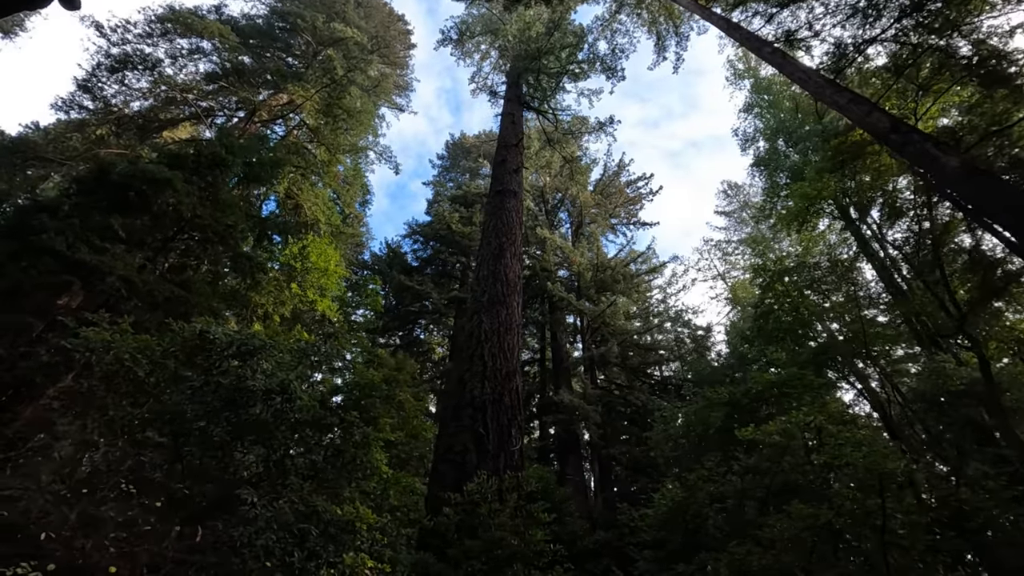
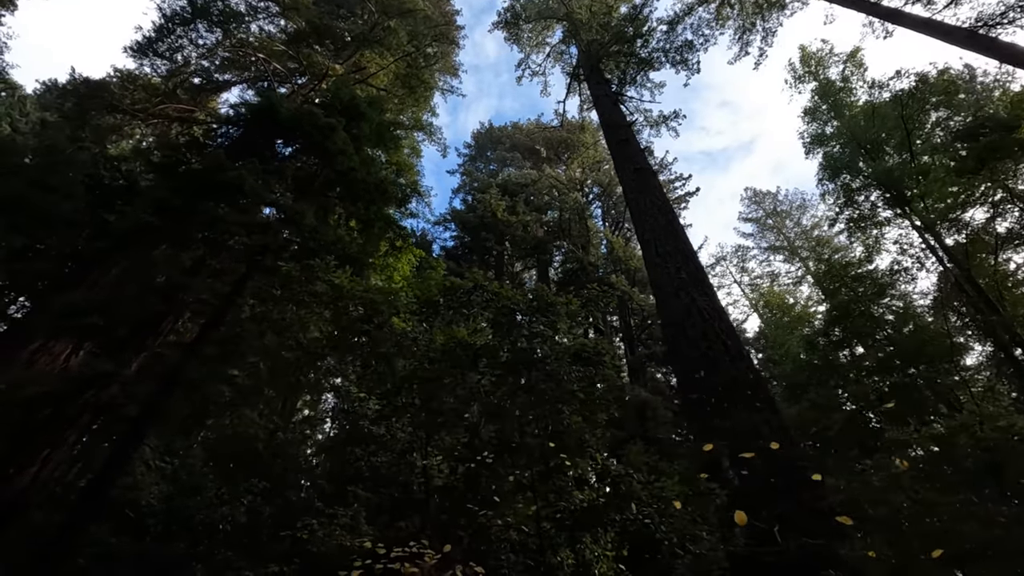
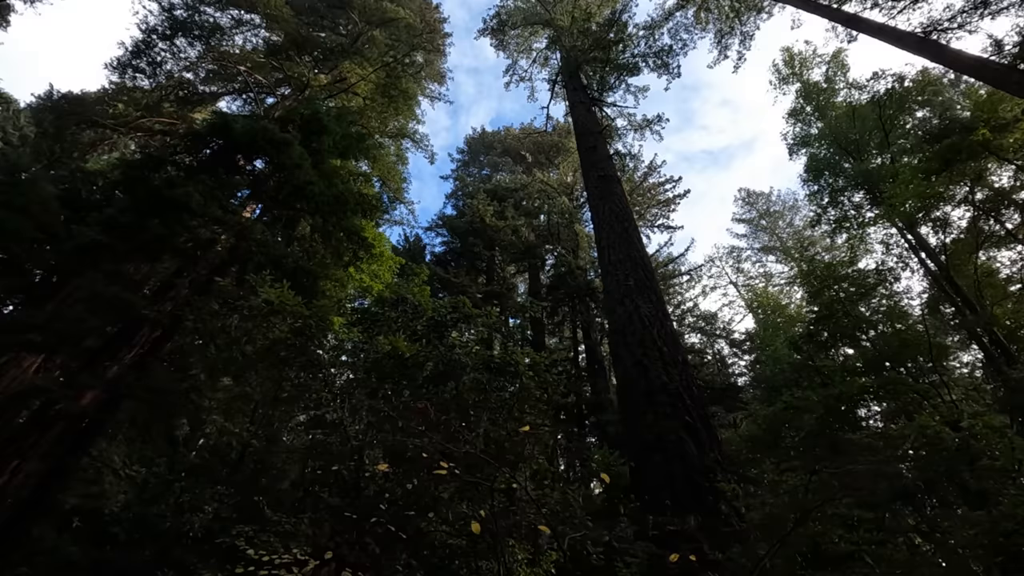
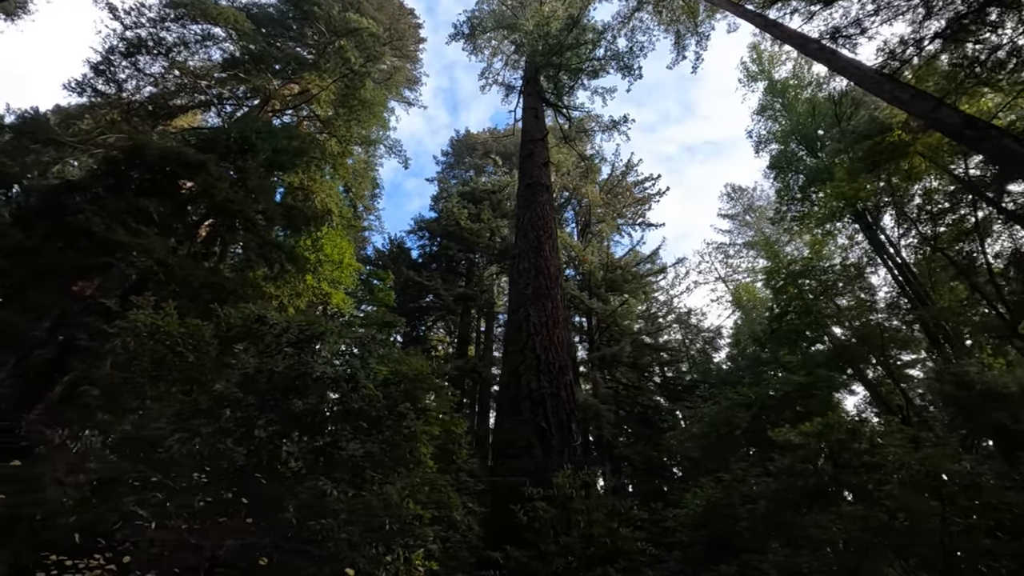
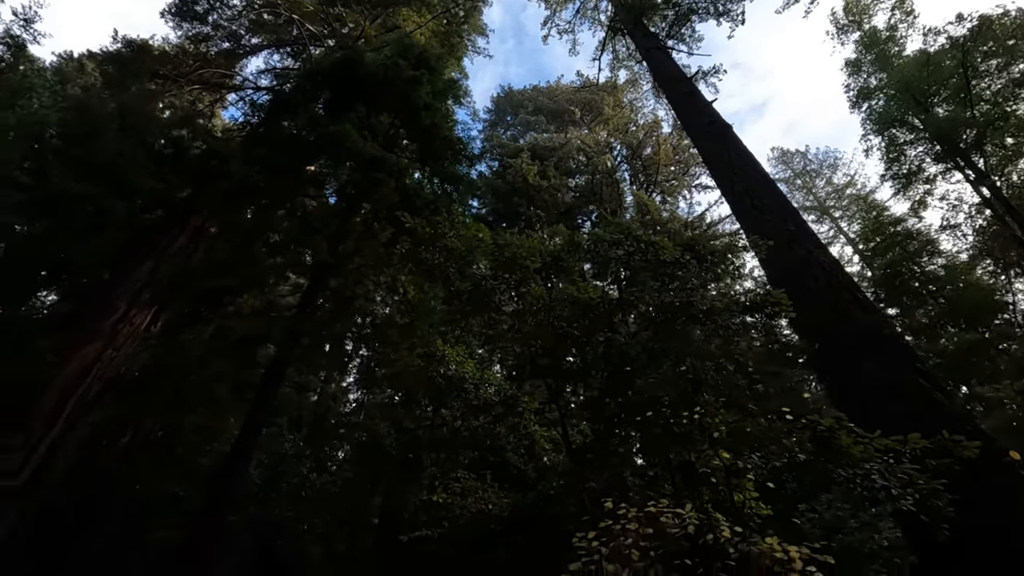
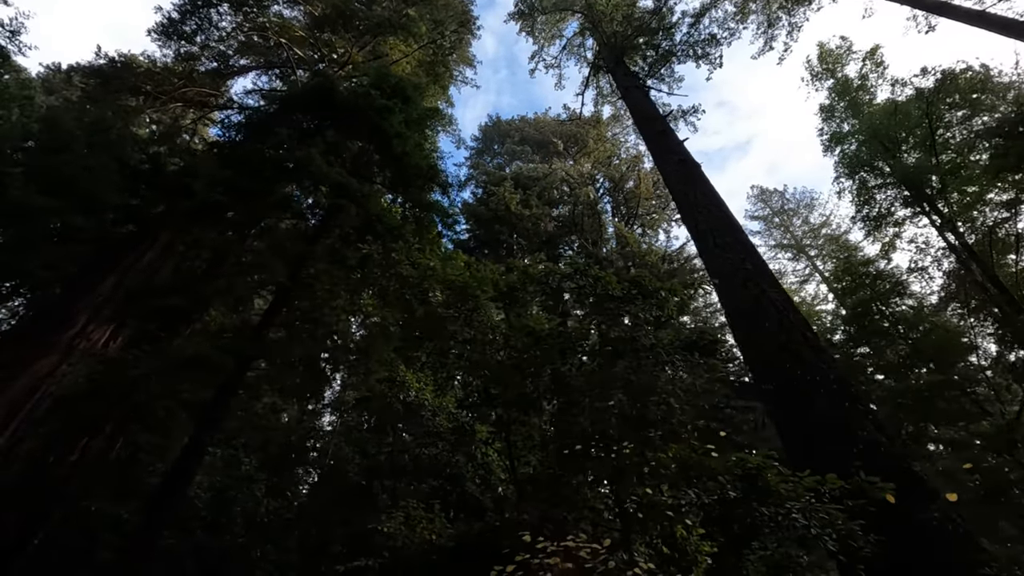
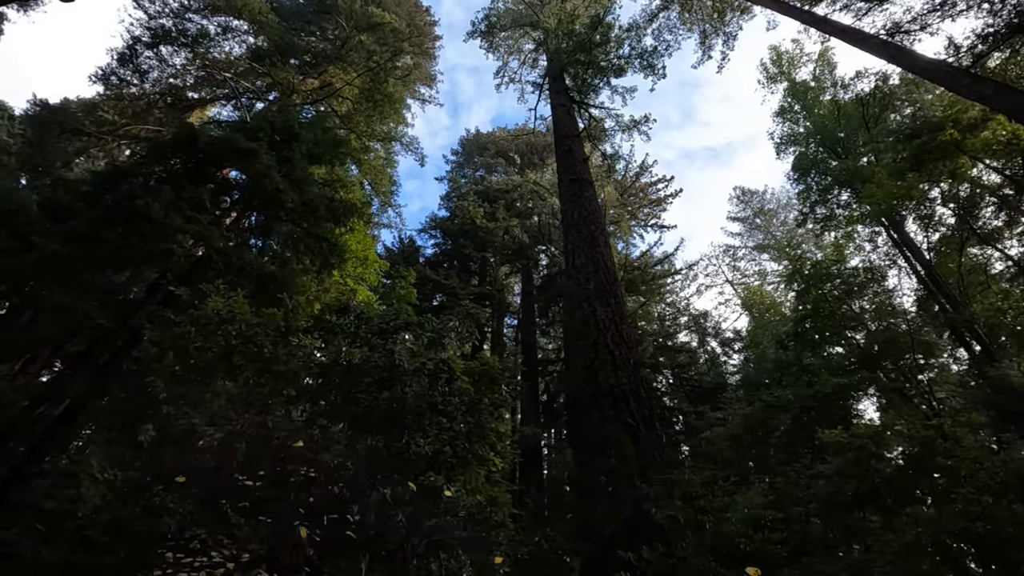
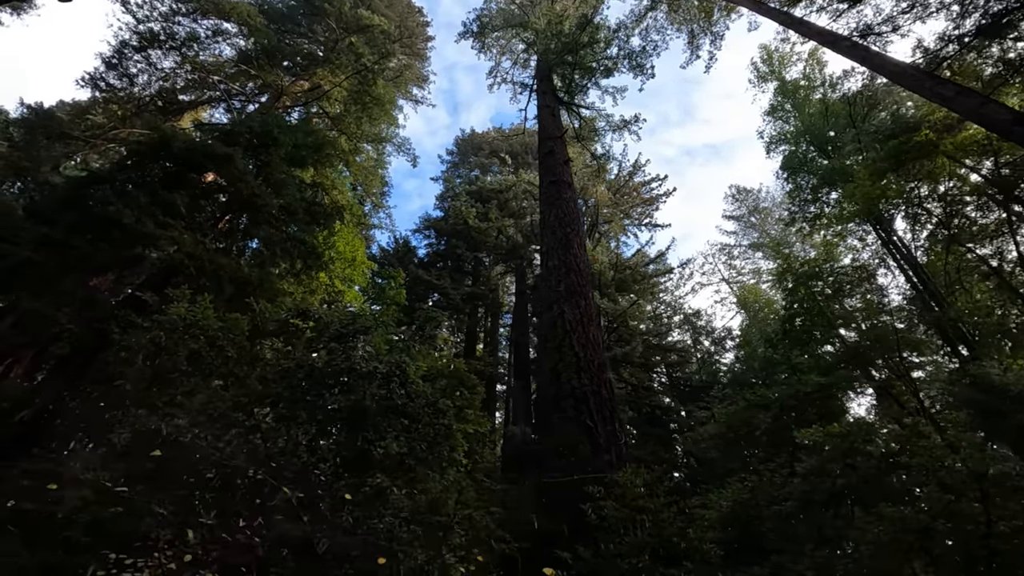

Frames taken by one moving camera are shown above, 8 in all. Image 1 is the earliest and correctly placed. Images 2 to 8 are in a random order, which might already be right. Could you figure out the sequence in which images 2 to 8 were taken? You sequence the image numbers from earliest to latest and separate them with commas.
4, 8, 7, 3, 2, 6, 5
